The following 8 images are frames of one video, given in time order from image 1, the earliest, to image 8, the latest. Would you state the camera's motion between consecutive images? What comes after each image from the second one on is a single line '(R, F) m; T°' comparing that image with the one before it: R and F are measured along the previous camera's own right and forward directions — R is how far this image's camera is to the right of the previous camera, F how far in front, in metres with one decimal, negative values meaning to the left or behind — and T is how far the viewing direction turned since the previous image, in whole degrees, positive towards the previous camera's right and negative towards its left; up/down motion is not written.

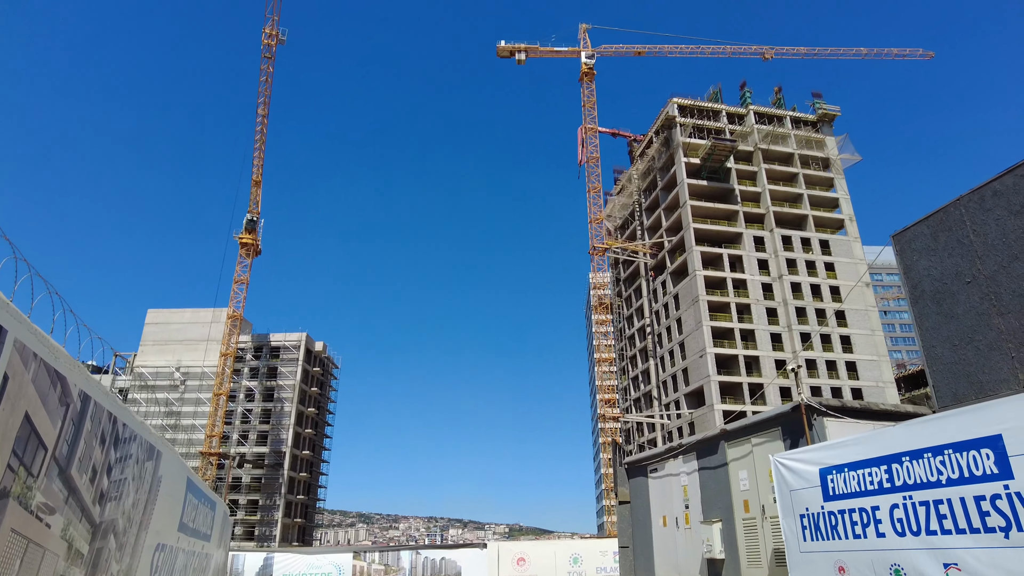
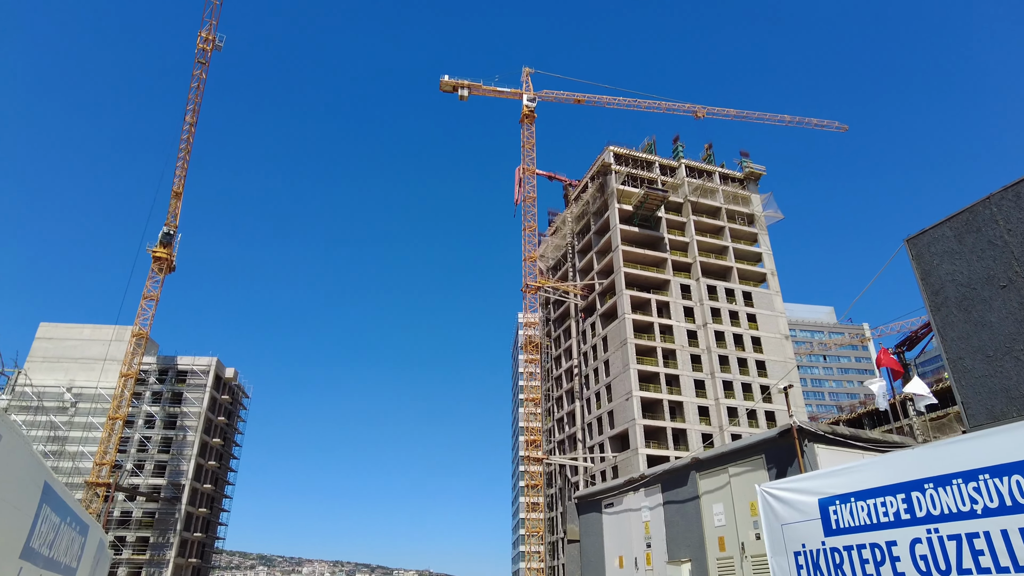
(-0.5, +1.5) m; +7°
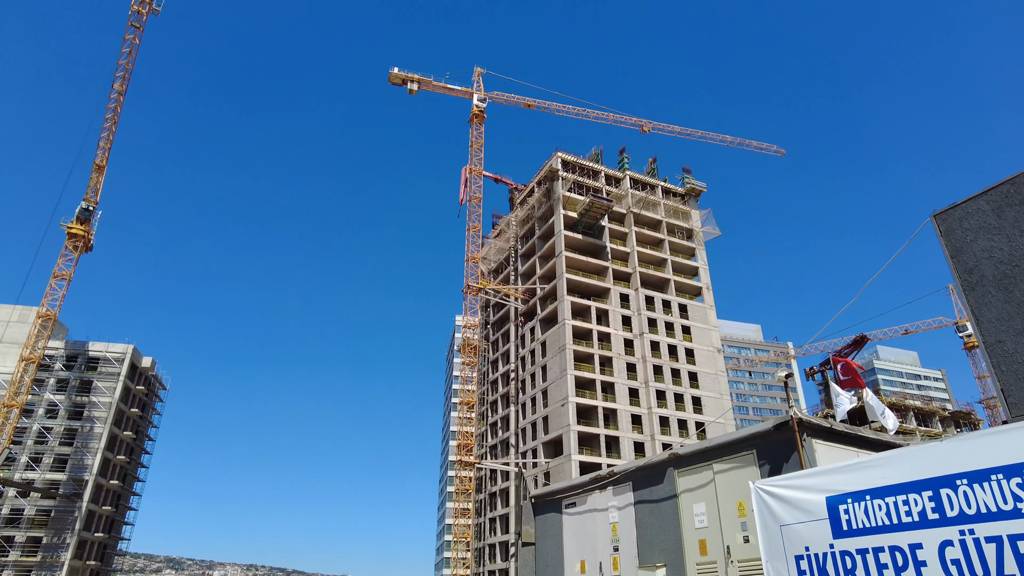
(-0.5, +1.2) m; +6°
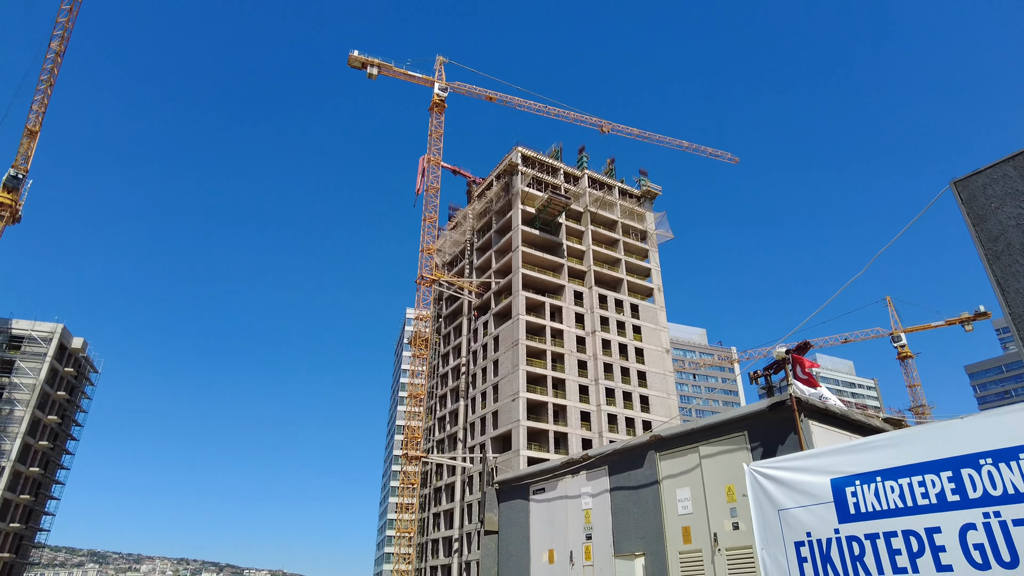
(-0.4, +0.8) m; +4°
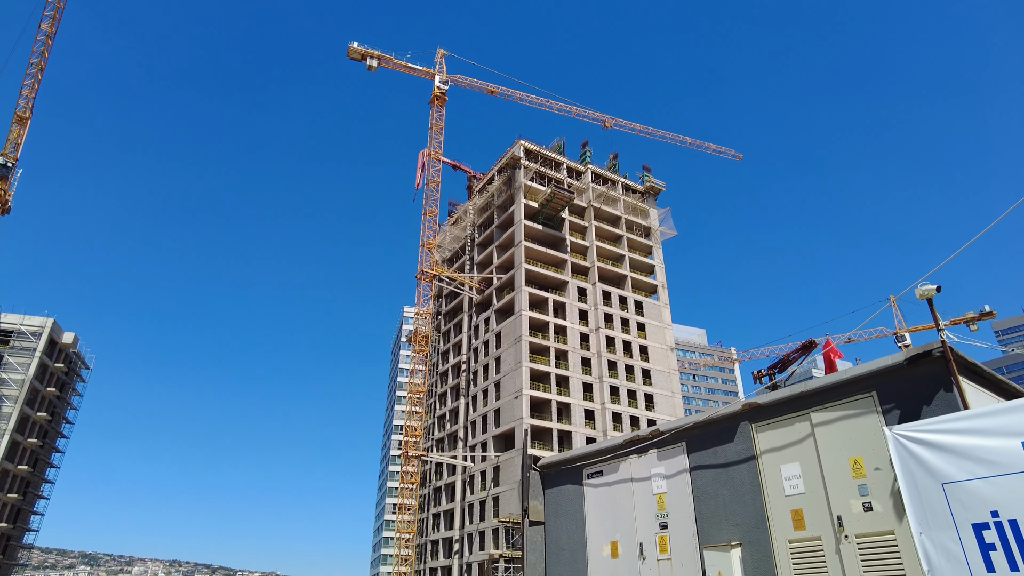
(-0.9, +1.6) m; 0°
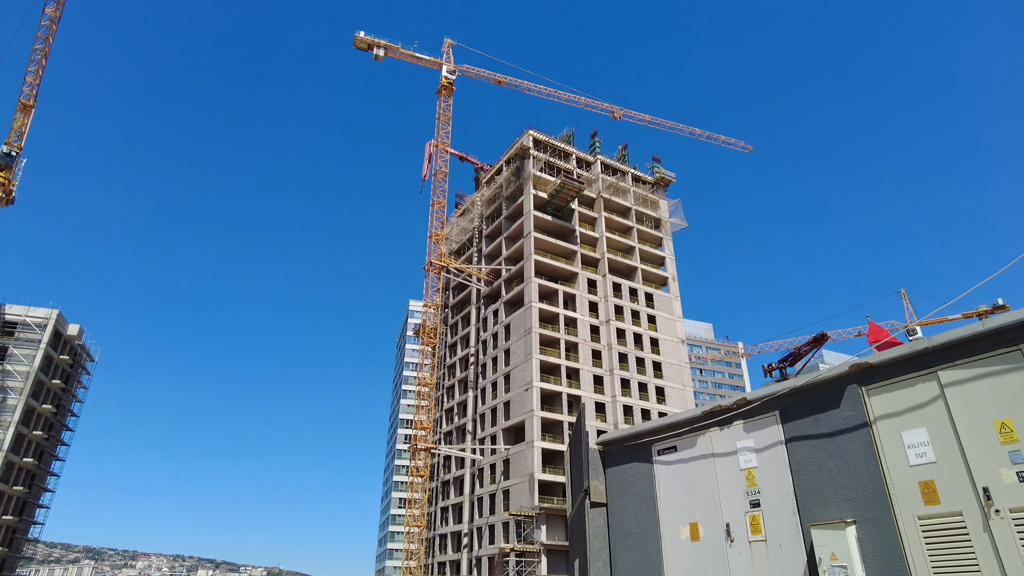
(-0.9, +0.9) m; 0°
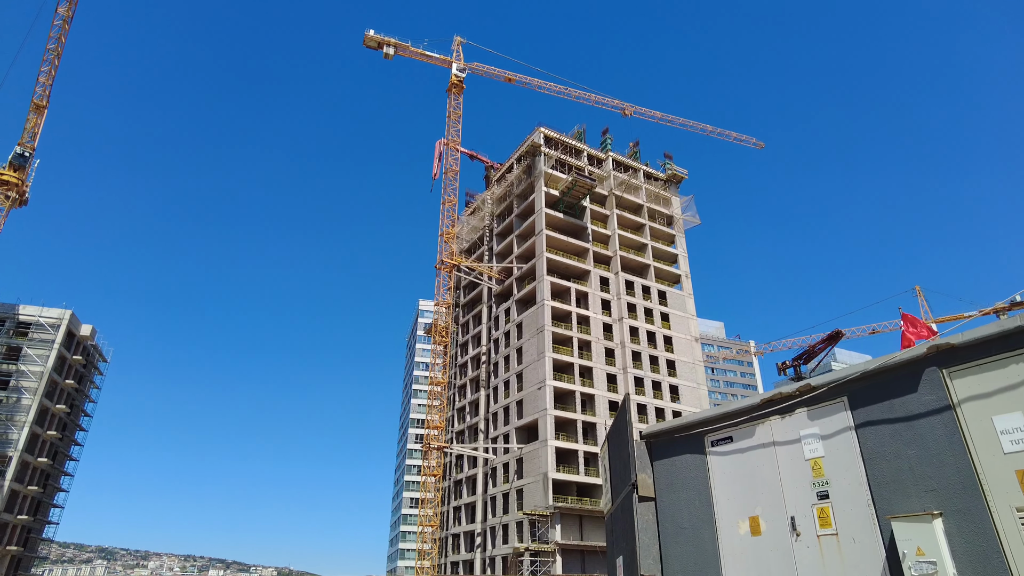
(-0.5, +0.4) m; -1°
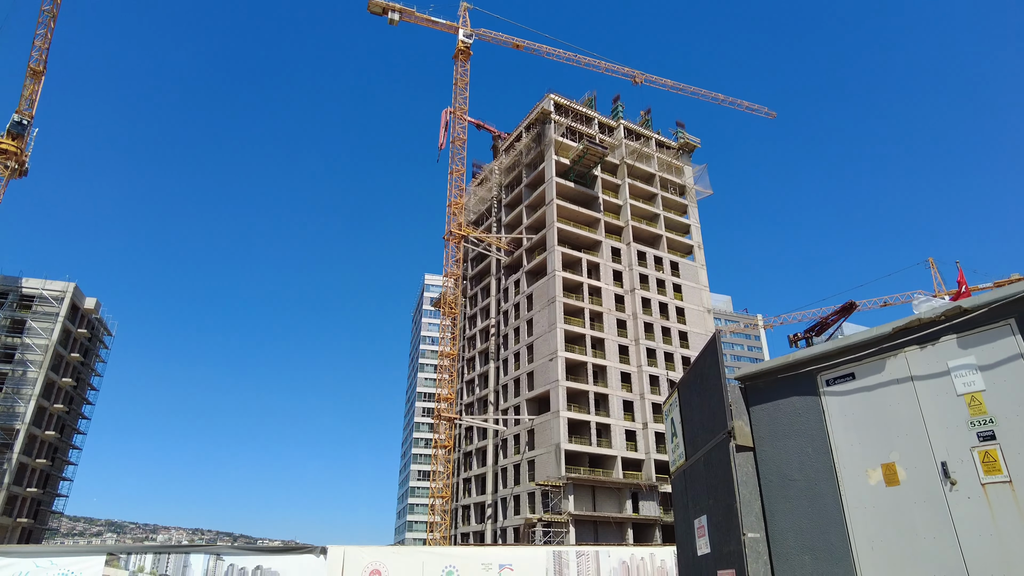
(-0.9, +1.3) m; 0°
